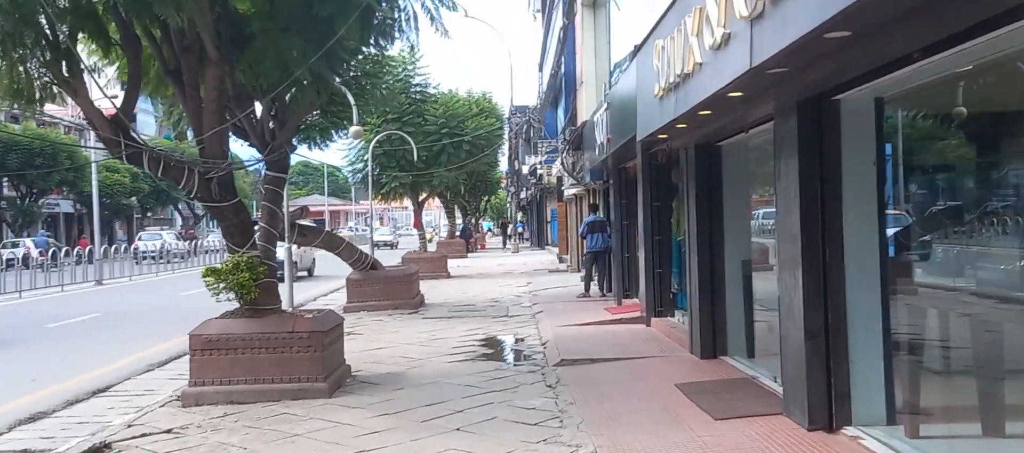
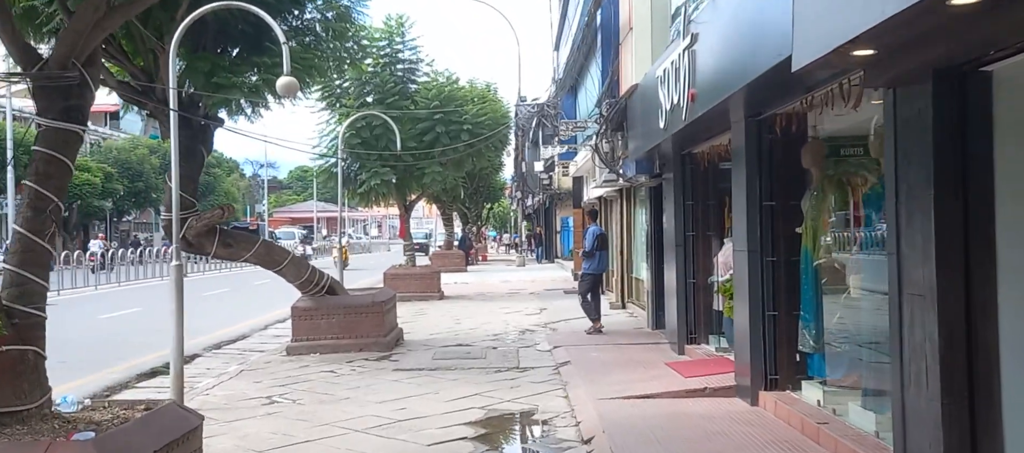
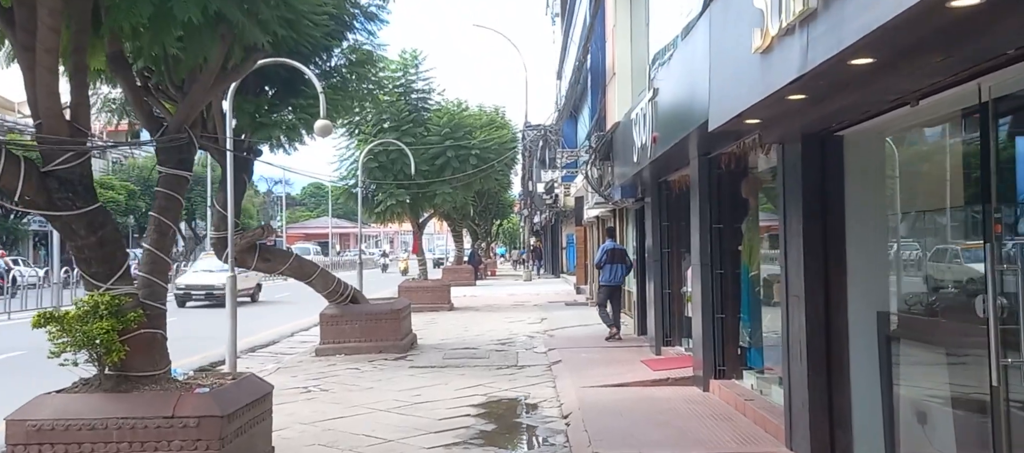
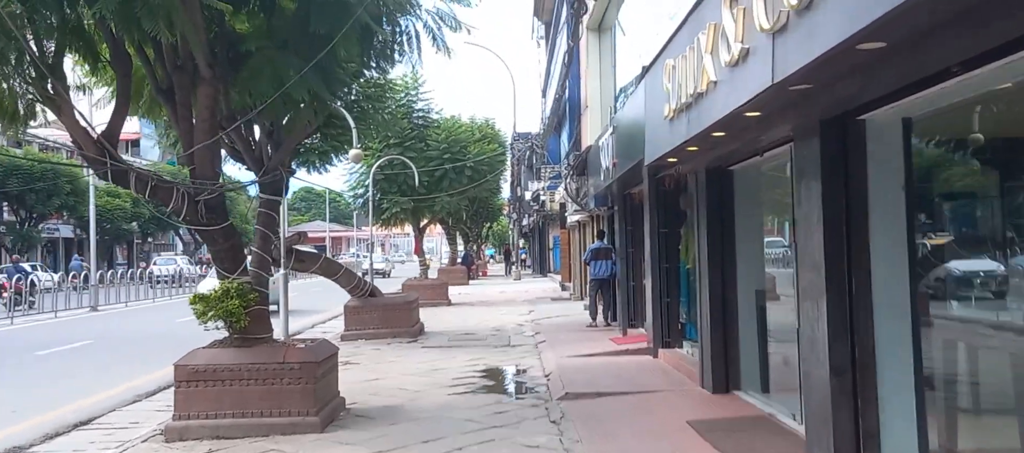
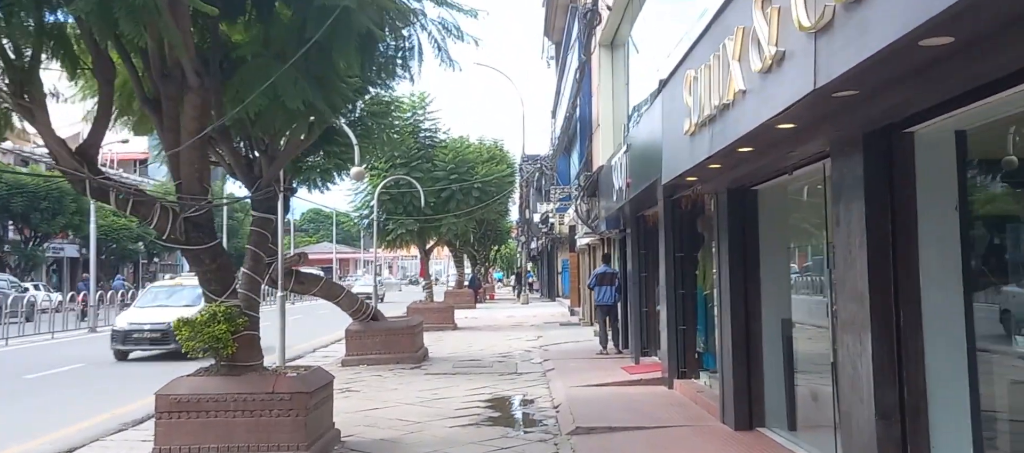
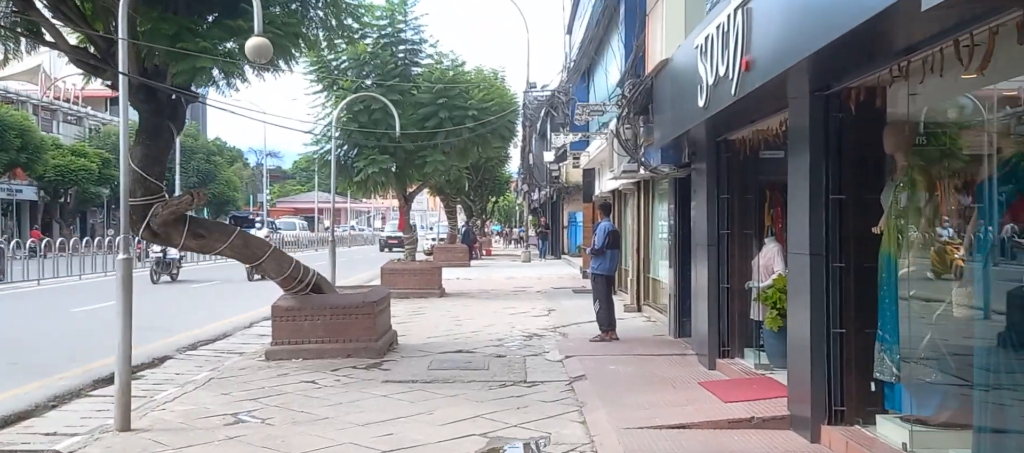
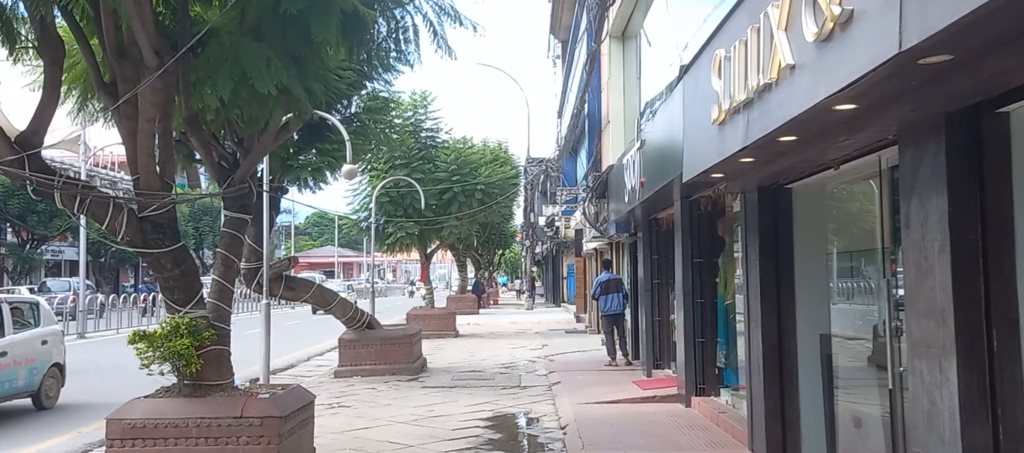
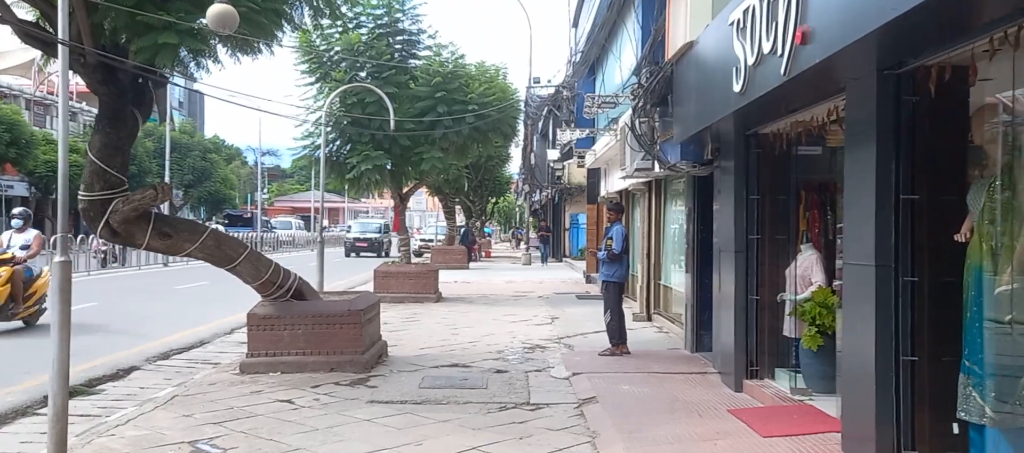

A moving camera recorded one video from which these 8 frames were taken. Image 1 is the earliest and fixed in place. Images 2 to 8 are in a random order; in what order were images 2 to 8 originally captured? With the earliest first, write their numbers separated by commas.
4, 5, 7, 3, 2, 6, 8
